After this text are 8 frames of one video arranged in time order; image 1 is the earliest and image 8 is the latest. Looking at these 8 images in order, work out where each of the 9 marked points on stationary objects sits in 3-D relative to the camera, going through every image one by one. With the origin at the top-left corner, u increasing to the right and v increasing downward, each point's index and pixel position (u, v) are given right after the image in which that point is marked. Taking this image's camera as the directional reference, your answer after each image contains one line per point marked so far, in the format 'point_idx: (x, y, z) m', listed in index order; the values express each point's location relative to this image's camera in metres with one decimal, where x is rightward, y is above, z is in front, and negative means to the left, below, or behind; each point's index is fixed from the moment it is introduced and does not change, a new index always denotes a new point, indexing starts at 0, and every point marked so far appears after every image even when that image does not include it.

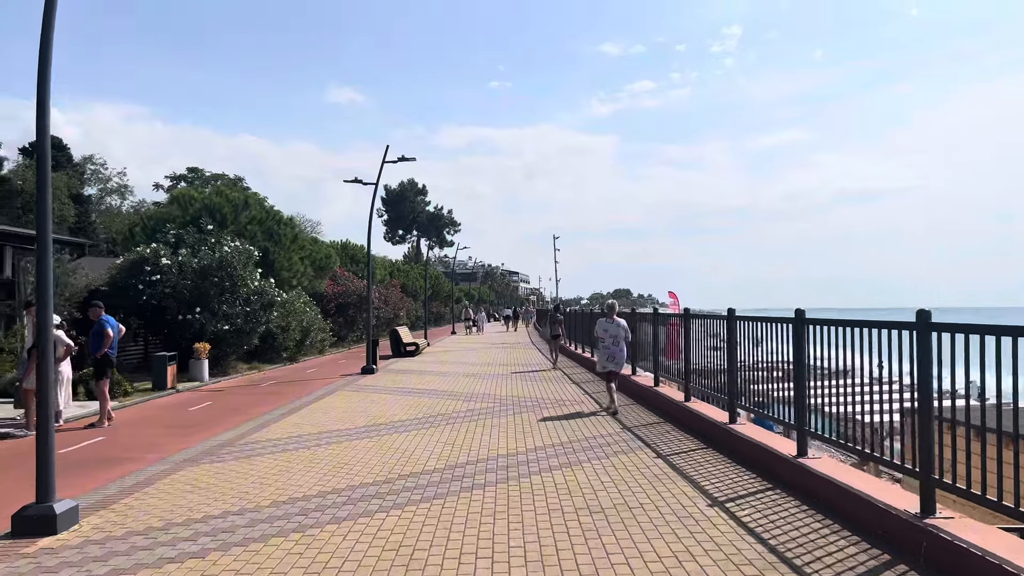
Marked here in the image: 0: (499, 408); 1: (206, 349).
0: (-0.2, -1.9, +12.8) m
1: (-7.1, -1.4, +18.8) m
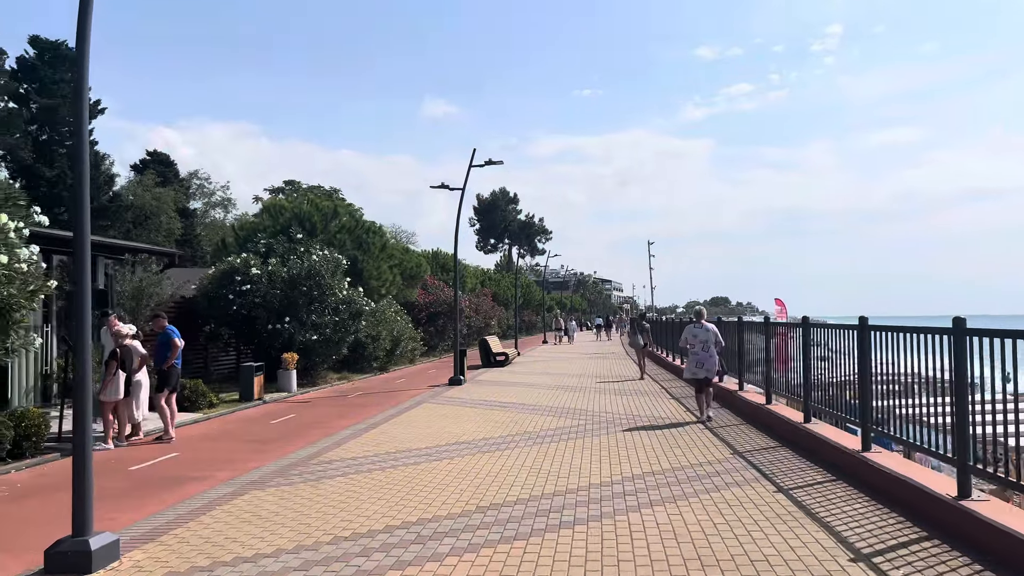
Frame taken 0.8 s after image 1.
0: (+1.2, -2.0, +11.8) m
1: (-5.0, -1.6, +18.6) m
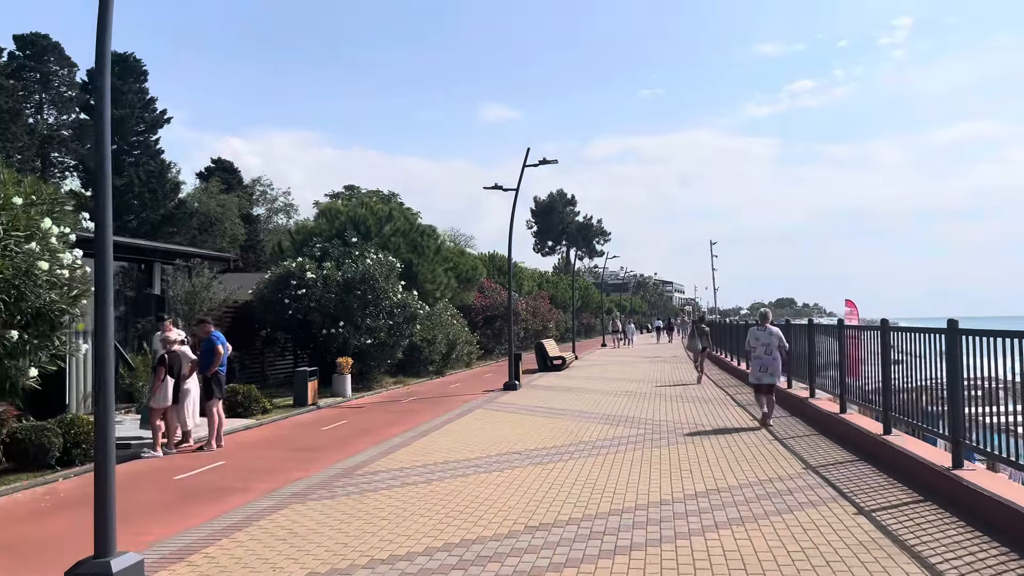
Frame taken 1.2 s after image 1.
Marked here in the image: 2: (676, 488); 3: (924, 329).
0: (+1.9, -2.1, +11.2) m
1: (-3.7, -1.7, +18.4) m
2: (+1.5, -1.9, +7.6) m
3: (+4.2, -0.4, +8.1) m
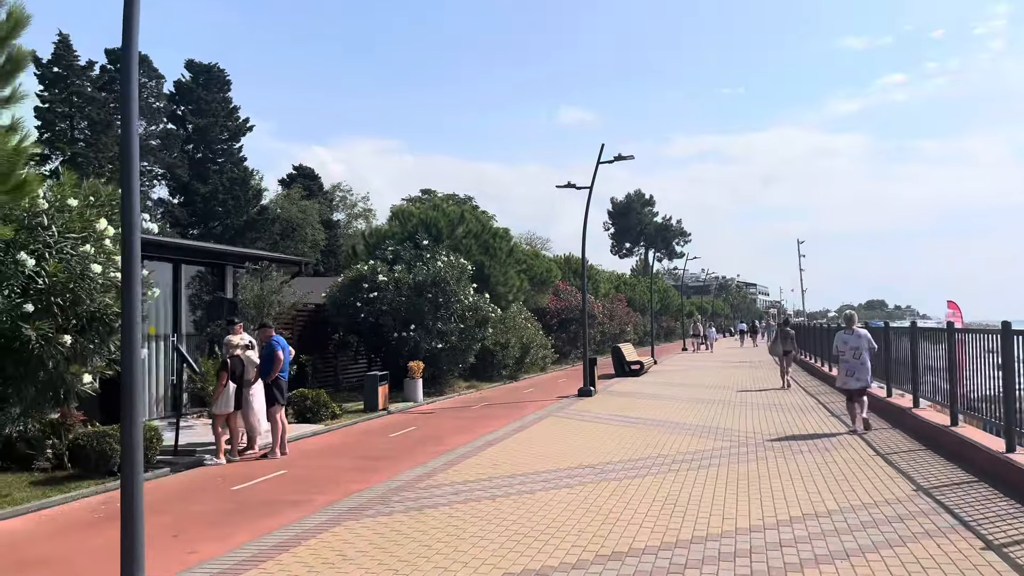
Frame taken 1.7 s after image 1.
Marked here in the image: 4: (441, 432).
0: (+2.9, -2.1, +10.3) m
1: (-2.1, -1.8, +18.0) m
2: (+2.2, -1.9, +6.8) m
3: (+4.8, -0.4, +7.1) m
4: (-1.2, -2.4, +13.1) m
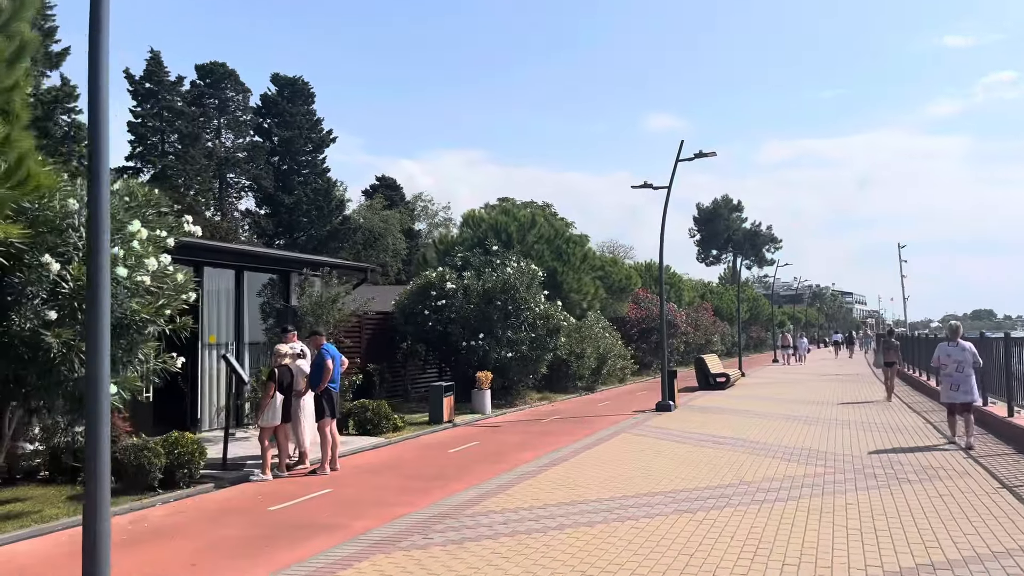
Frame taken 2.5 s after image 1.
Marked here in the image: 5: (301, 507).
0: (+3.6, -2.1, +9.1) m
1: (-0.5, -1.9, +17.3) m
2: (+2.5, -1.9, +5.7) m
3: (+5.2, -0.4, +5.6) m
4: (-0.1, -2.4, +12.3) m
5: (-2.2, -2.2, +8.1) m
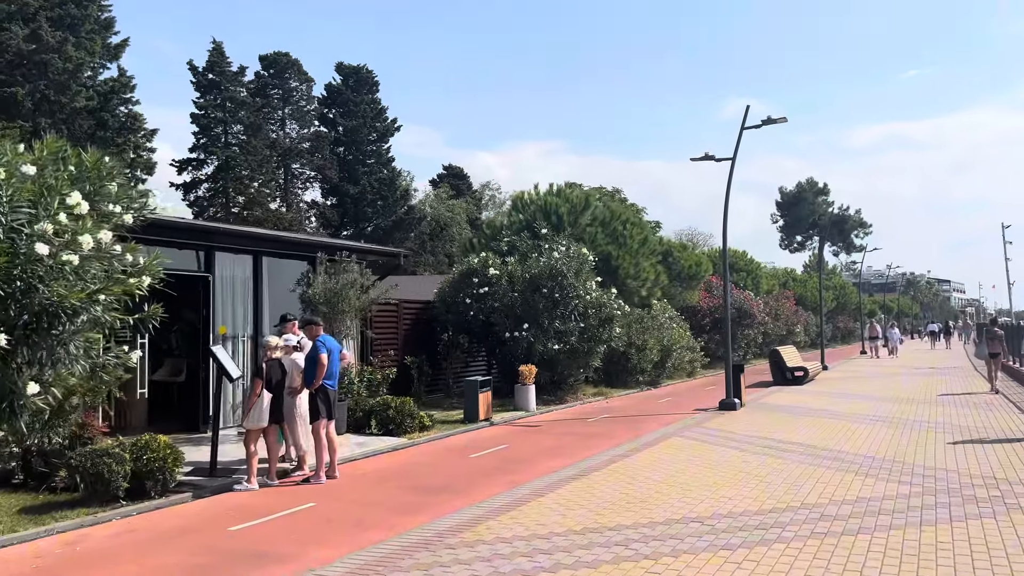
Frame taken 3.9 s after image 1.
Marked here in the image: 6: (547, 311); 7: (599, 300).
0: (+3.7, -1.9, +7.3) m
1: (+0.4, -1.7, +15.9) m
2: (+2.3, -1.7, +4.0) m
3: (+4.9, -0.2, +3.7) m
4: (+0.3, -2.2, +10.8) m
5: (-2.1, -2.1, +6.9) m
6: (+0.7, -0.5, +16.7) m
7: (+1.9, -0.3, +17.2) m
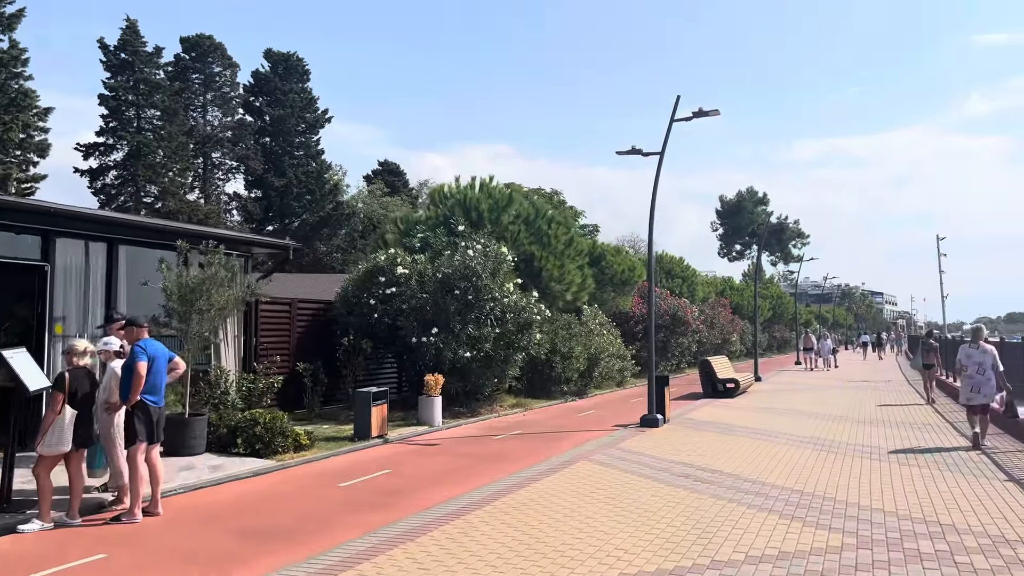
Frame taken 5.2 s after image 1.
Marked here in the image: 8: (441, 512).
0: (+2.6, -2.0, +6.0) m
1: (-1.3, -1.7, +14.3) m
2: (+1.4, -1.8, +2.6) m
3: (+4.1, -0.3, +2.5) m
4: (-1.1, -2.2, +9.3) m
5: (-3.2, -2.0, +5.2) m
6: (-1.0, -0.5, +15.1) m
7: (+0.1, -0.3, +15.8) m
8: (-0.6, -2.1, +7.6) m
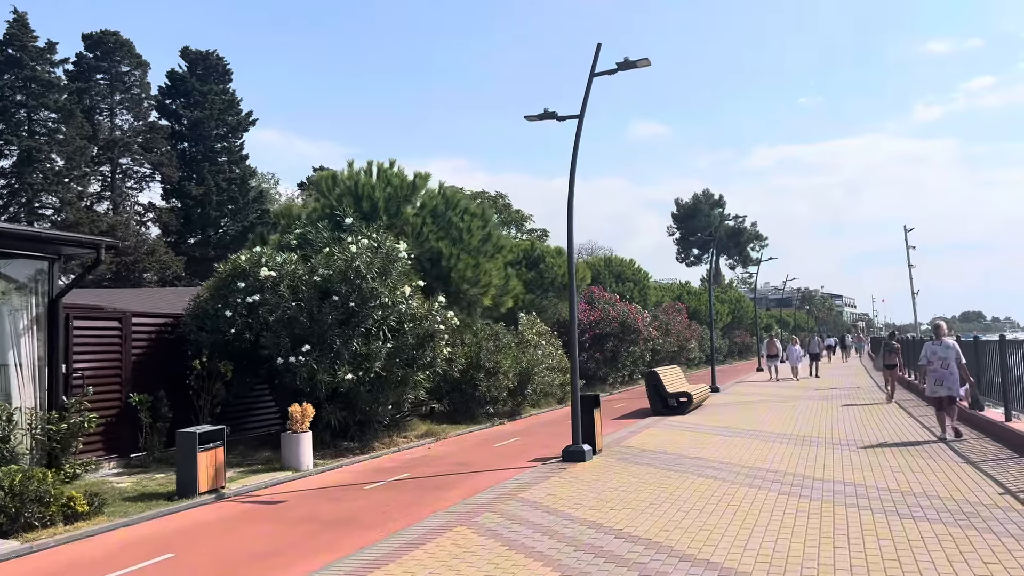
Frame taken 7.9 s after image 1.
0: (+1.4, -1.8, +3.1) m
1: (-2.8, -1.8, +11.3) m
2: (+0.3, -1.6, -0.3) m
3: (+3.0, 0.0, -0.3) m
4: (-2.4, -2.2, +6.2) m
5: (-4.4, -2.0, +2.1) m
6: (-2.6, -0.6, +12.1) m
7: (-1.5, -0.4, +12.8) m
8: (-1.9, -2.0, +4.6) m
